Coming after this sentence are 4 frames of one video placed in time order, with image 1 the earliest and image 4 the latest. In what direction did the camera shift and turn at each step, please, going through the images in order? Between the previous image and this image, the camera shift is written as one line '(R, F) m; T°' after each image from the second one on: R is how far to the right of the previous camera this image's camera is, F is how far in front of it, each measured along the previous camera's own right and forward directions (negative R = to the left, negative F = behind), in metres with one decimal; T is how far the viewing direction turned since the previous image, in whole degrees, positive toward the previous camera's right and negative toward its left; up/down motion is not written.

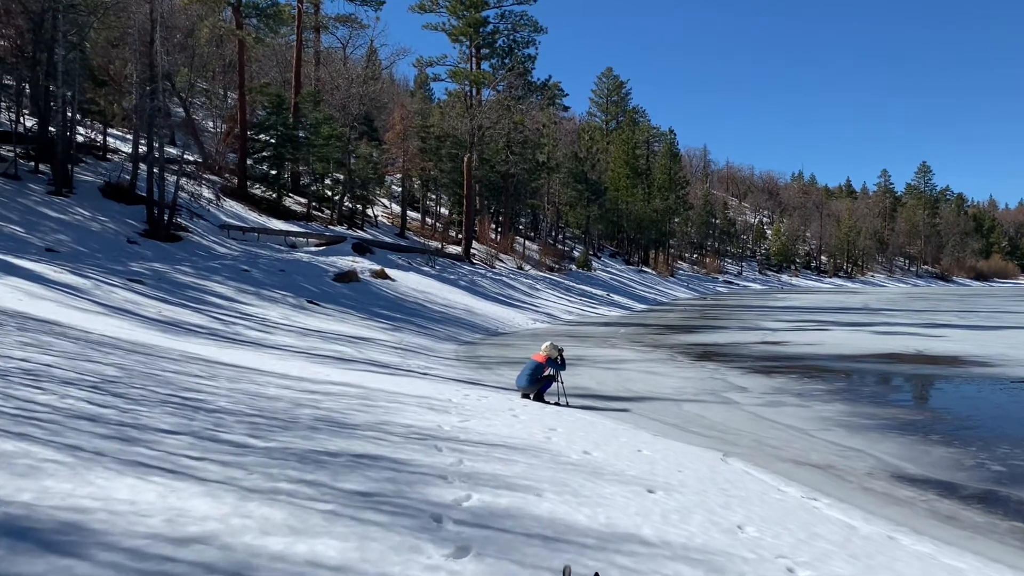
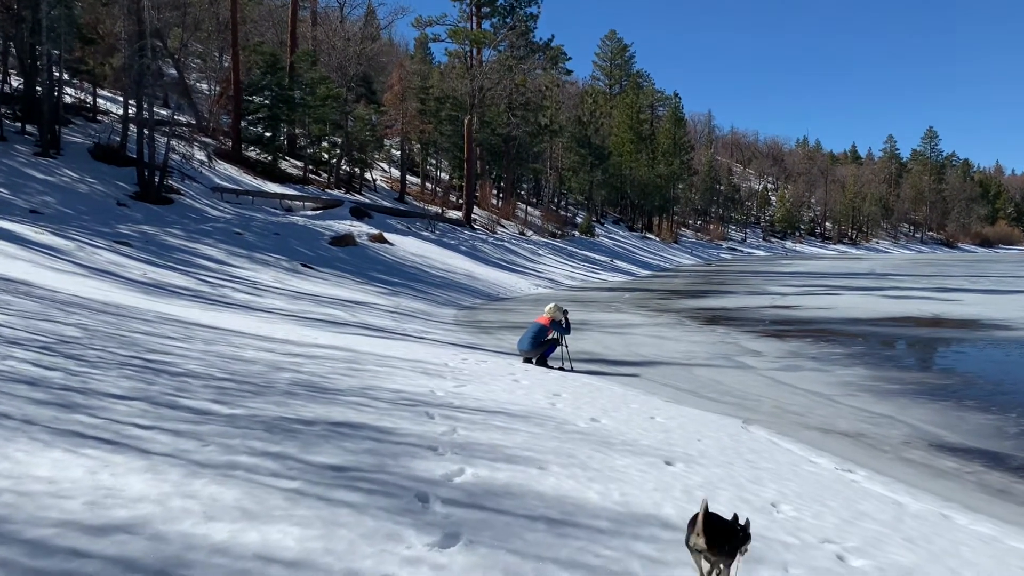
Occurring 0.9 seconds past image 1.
(0.0, +0.8) m; 0°
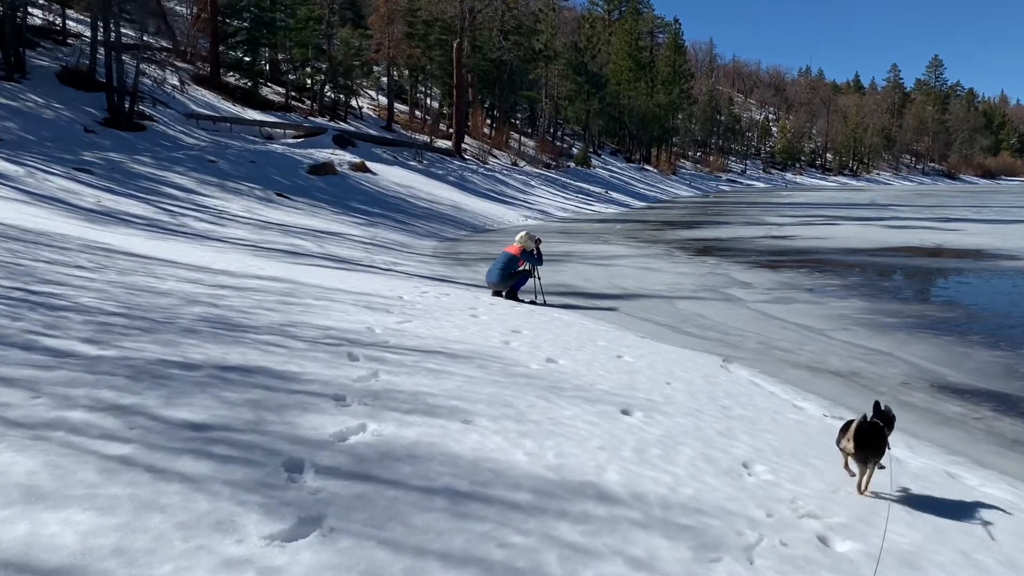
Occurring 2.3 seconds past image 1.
(+0.4, +0.9) m; 0°
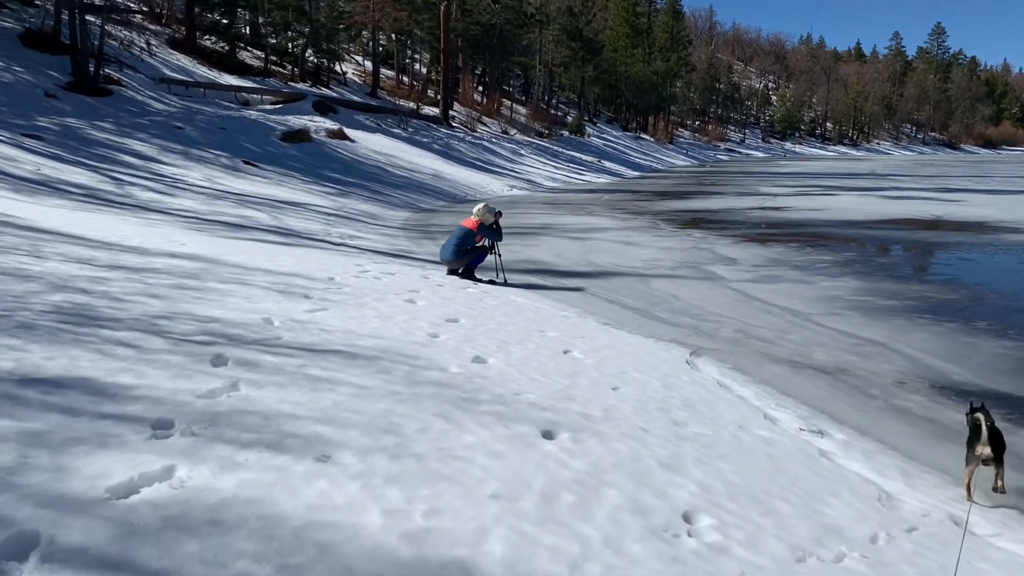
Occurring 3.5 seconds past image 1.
(+0.5, +1.0) m; 0°
